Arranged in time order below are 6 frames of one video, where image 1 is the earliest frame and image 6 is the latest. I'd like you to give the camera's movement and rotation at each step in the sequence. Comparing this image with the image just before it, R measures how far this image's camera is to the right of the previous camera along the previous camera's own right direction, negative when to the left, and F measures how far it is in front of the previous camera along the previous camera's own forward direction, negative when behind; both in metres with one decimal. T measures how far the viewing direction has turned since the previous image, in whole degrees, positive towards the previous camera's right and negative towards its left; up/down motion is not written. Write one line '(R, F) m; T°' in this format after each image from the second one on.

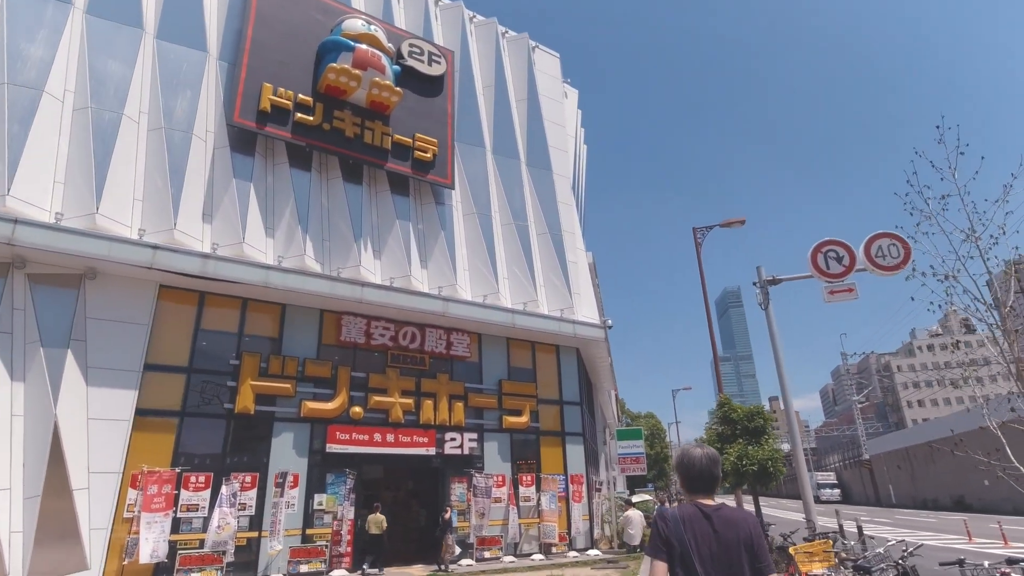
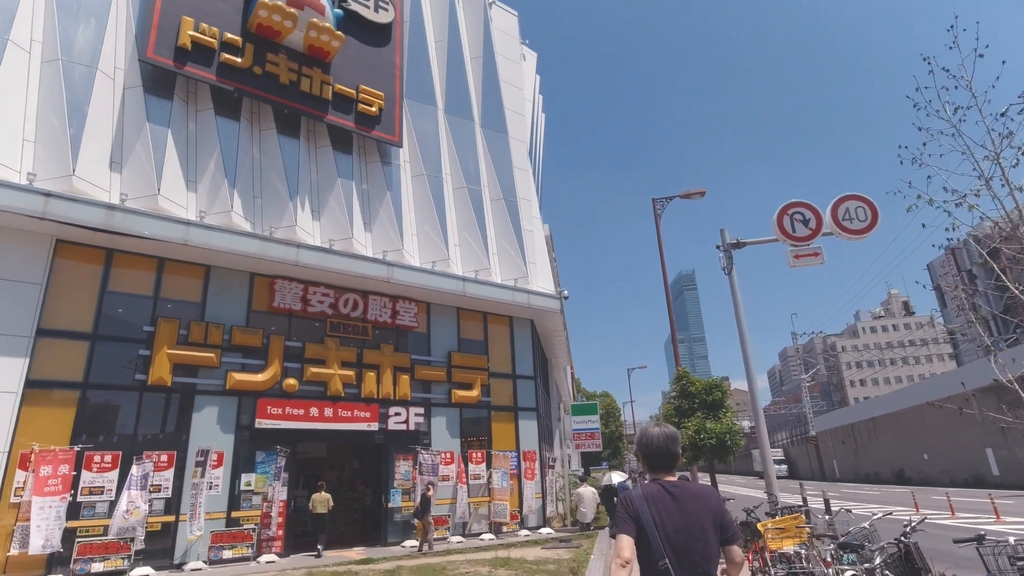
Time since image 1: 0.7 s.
(+0.2, +1.0) m; +4°
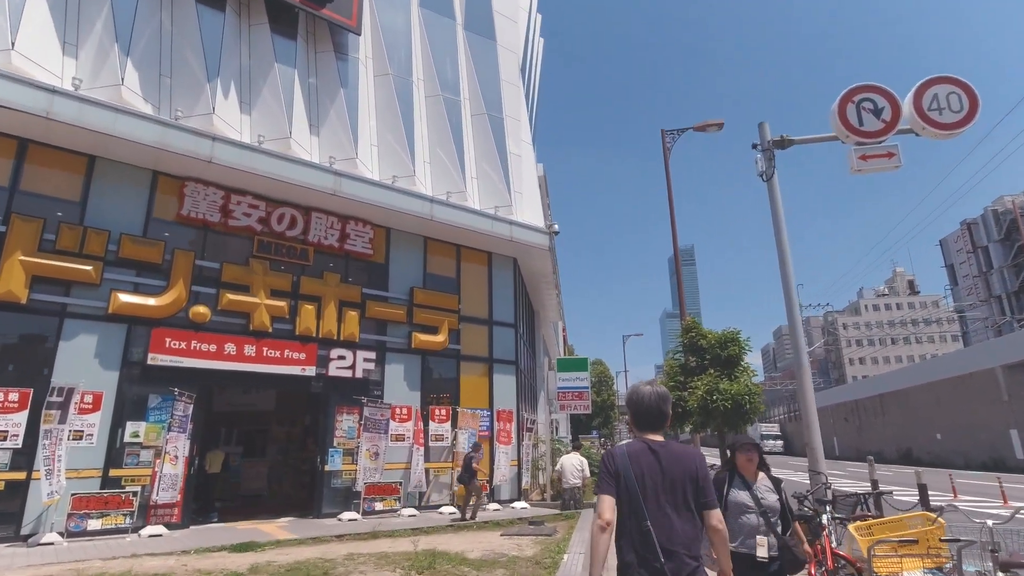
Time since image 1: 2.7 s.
(+0.5, +2.9) m; 0°
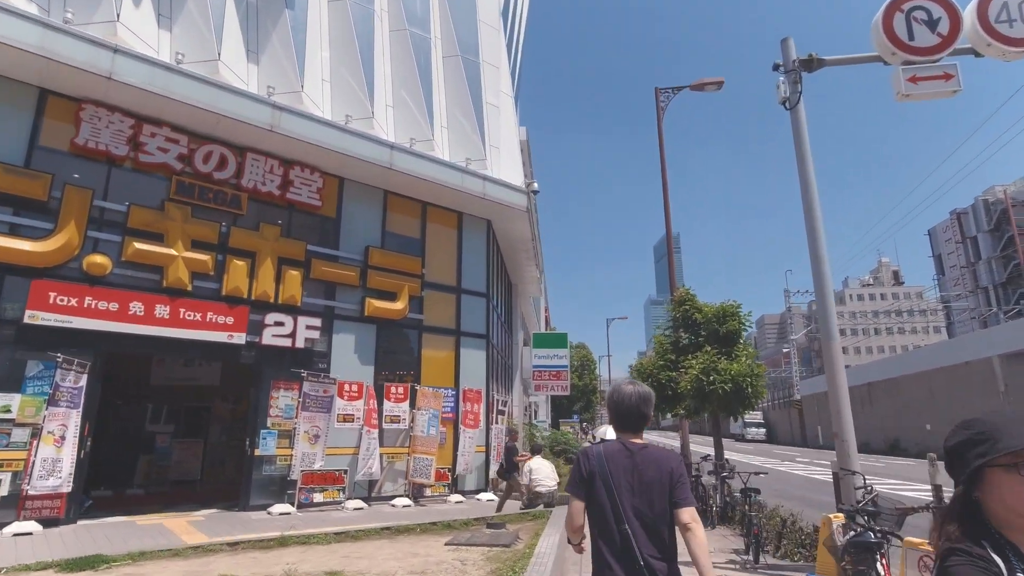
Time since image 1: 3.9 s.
(+0.3, +1.8) m; +1°
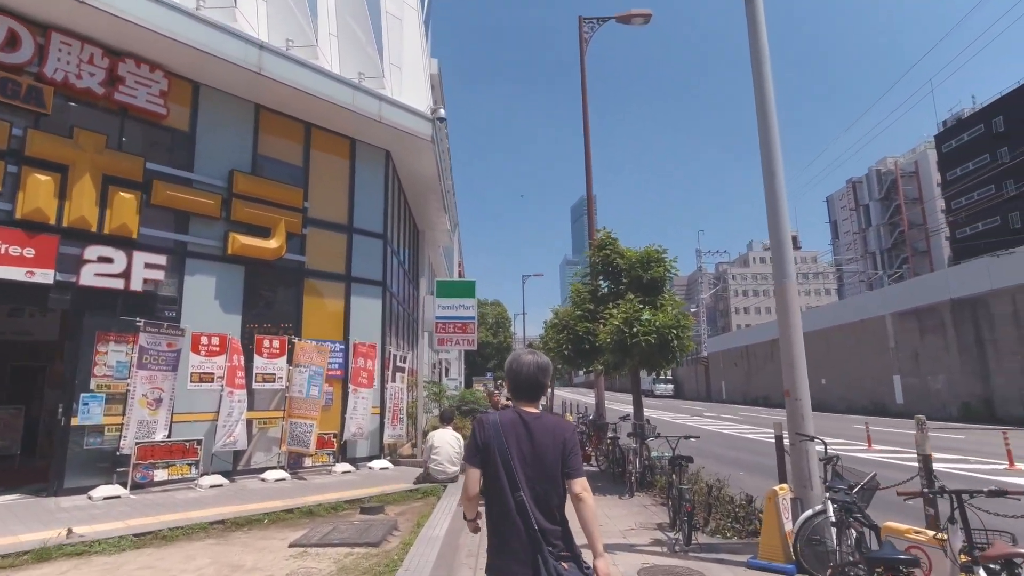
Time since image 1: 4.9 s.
(+0.3, +1.6) m; +8°
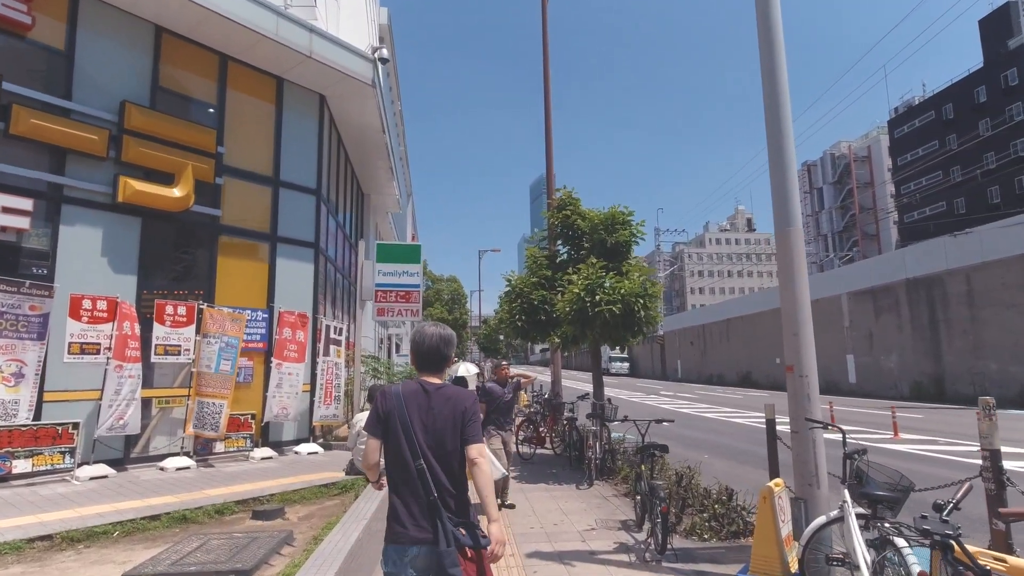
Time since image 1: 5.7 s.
(+0.2, +1.2) m; +4°
